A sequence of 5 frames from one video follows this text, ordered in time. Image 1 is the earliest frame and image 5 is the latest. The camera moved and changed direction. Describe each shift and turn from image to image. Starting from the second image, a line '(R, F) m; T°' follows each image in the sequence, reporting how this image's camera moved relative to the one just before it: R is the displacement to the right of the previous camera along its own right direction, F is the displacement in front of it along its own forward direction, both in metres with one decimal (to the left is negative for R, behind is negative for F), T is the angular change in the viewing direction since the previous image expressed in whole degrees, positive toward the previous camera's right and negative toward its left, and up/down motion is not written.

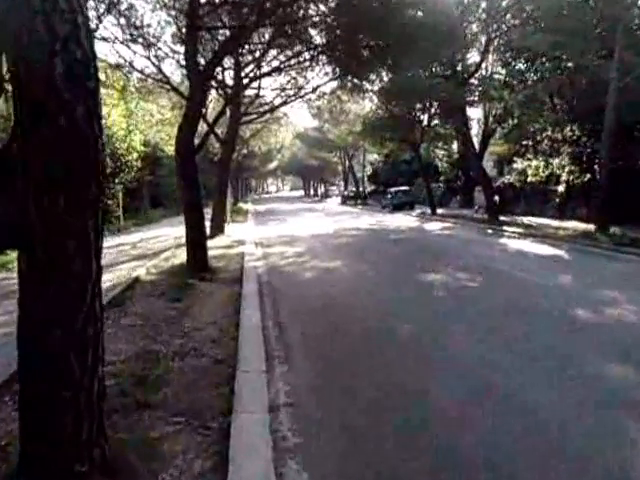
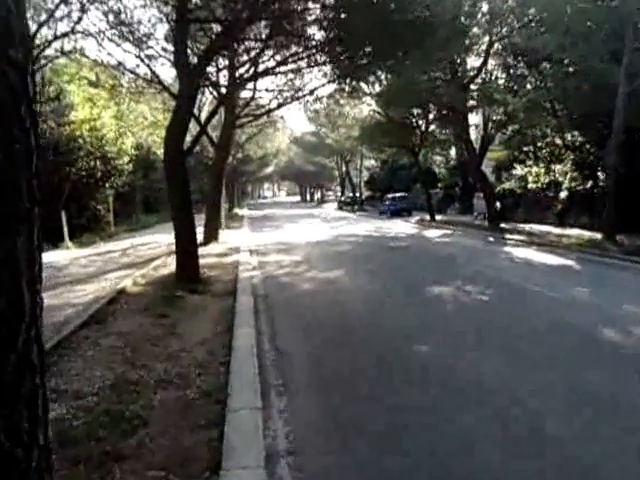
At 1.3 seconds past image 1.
(-0.1, +0.9) m; 0°
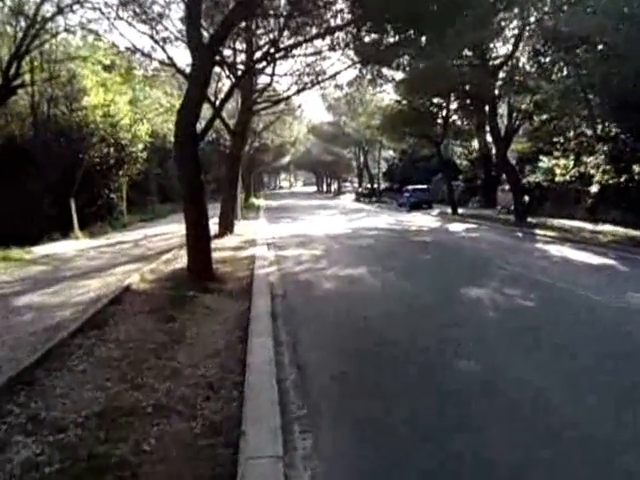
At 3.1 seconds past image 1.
(-0.1, +1.2) m; -1°
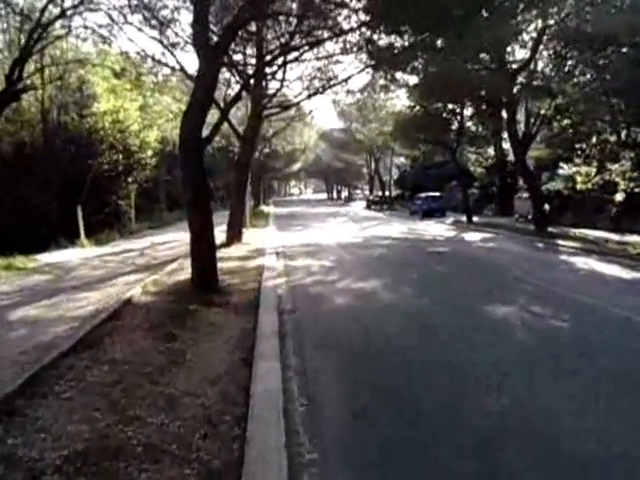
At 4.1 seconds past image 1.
(0.0, +0.7) m; -1°
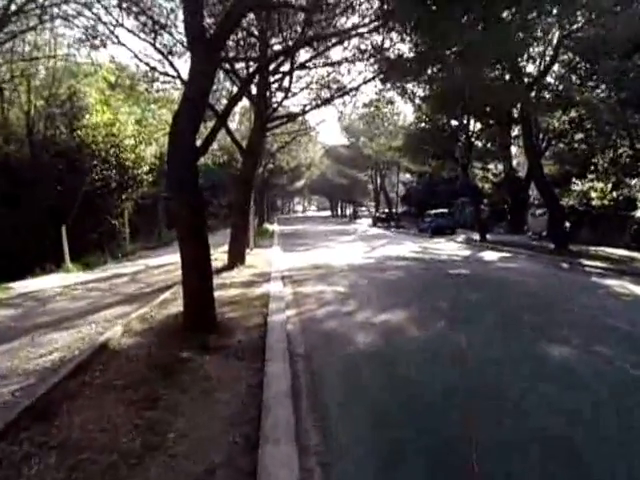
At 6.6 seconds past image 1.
(-0.2, +2.0) m; 0°
